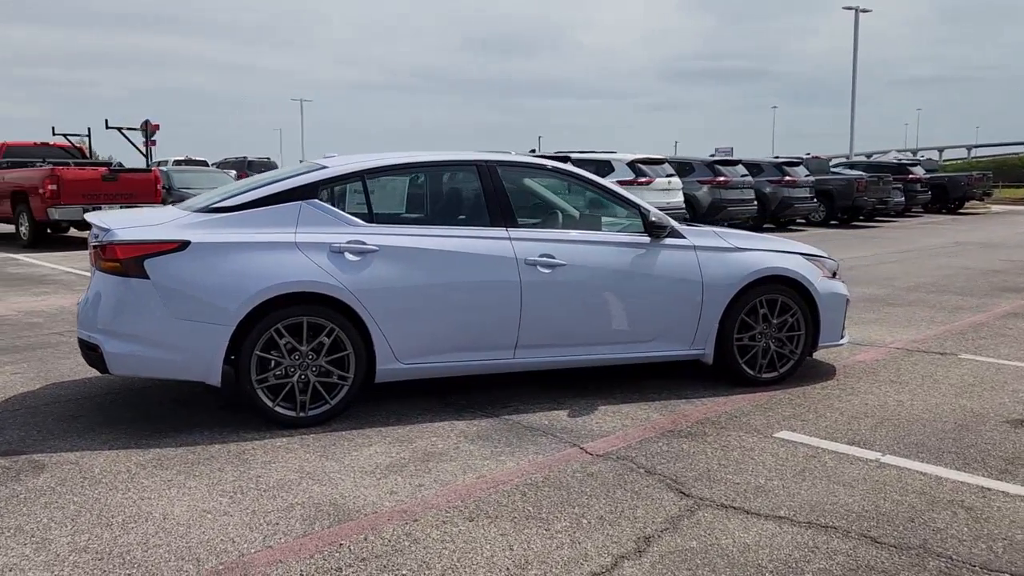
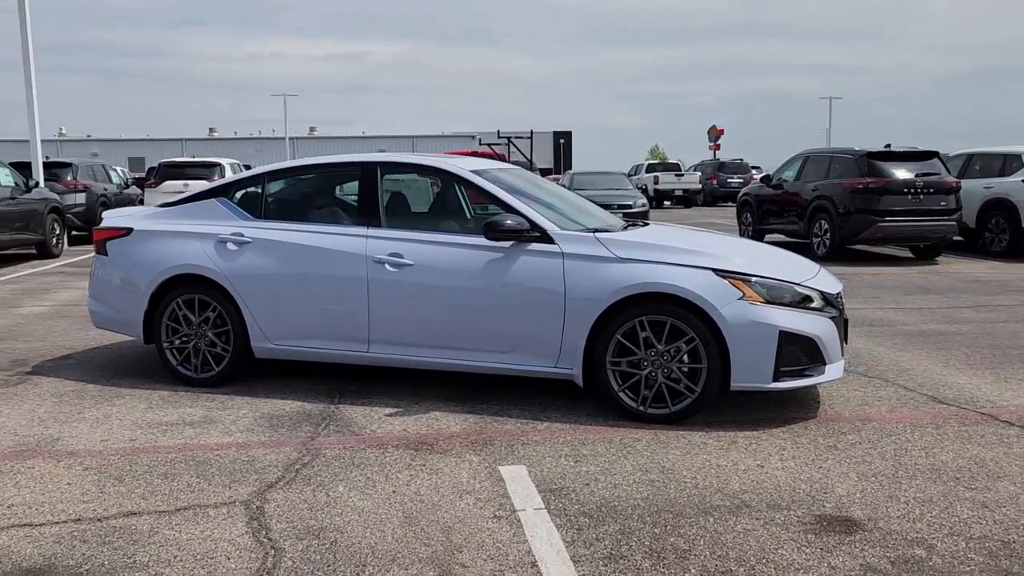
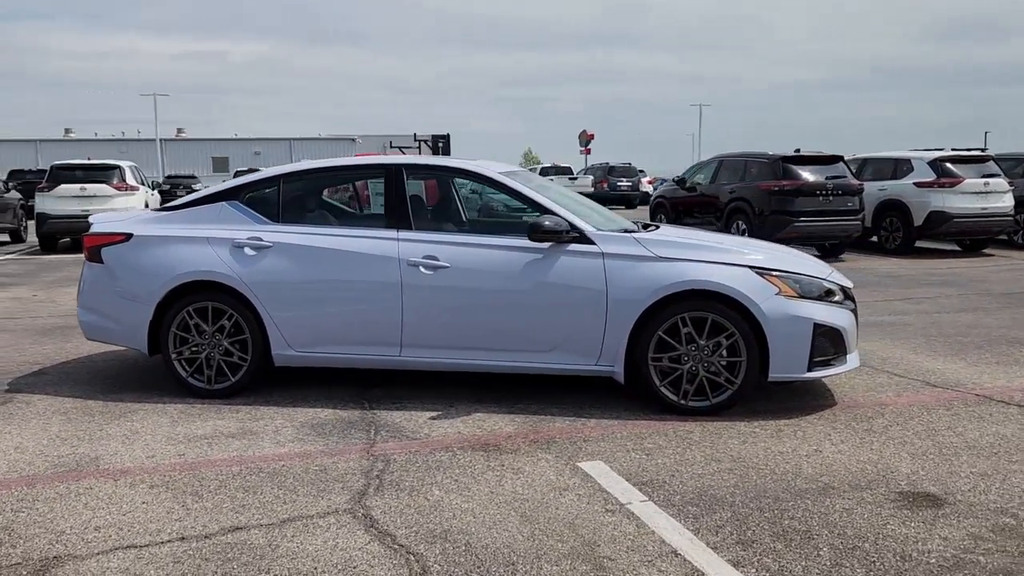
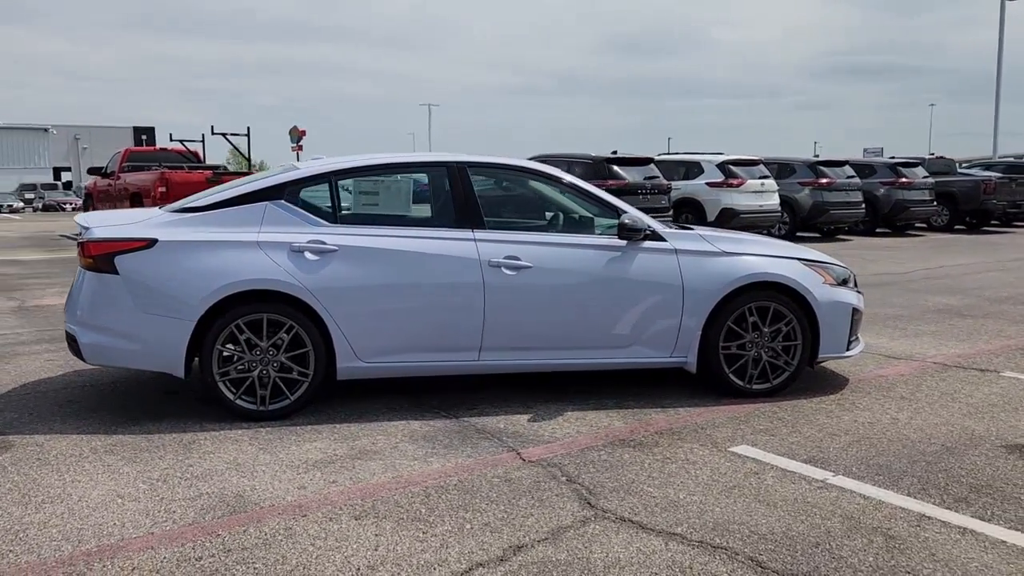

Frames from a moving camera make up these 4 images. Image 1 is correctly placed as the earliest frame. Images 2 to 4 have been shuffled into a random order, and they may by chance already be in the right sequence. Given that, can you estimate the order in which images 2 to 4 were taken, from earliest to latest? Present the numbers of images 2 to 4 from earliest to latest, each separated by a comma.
4, 3, 2
